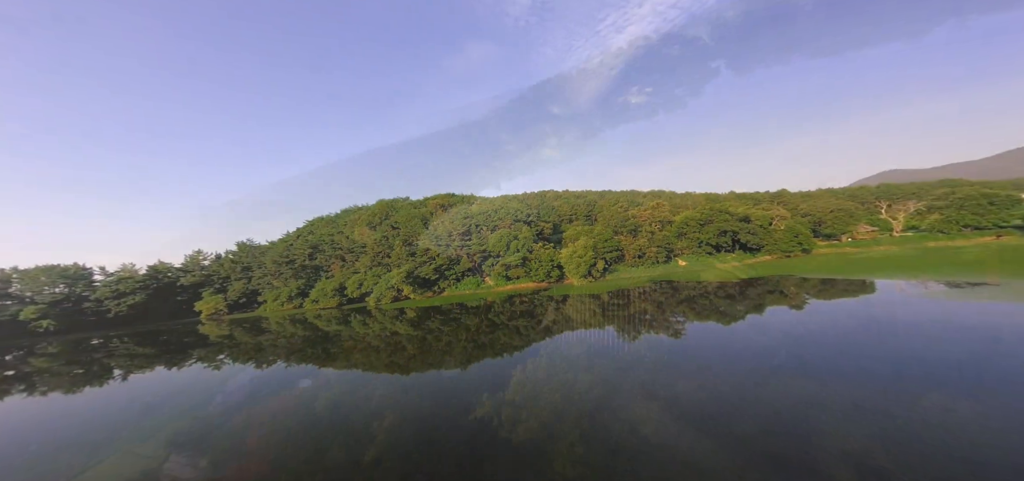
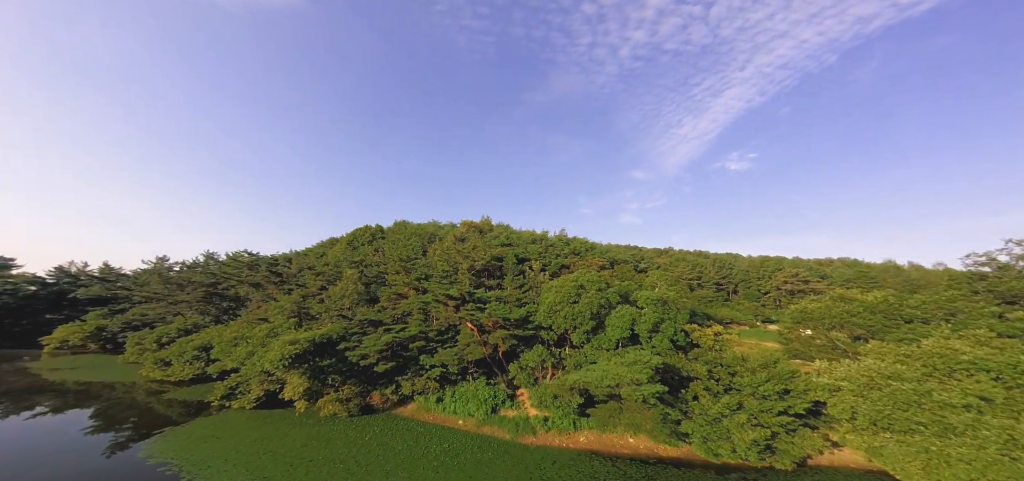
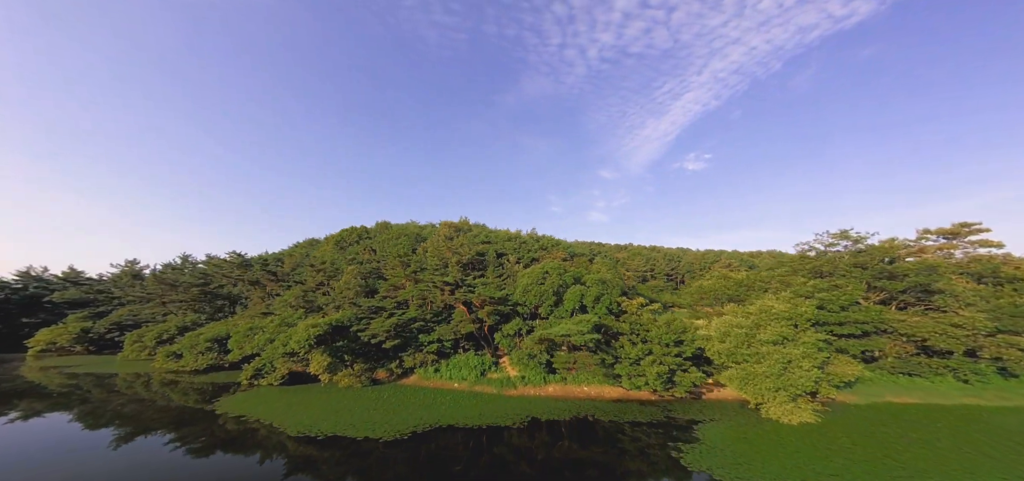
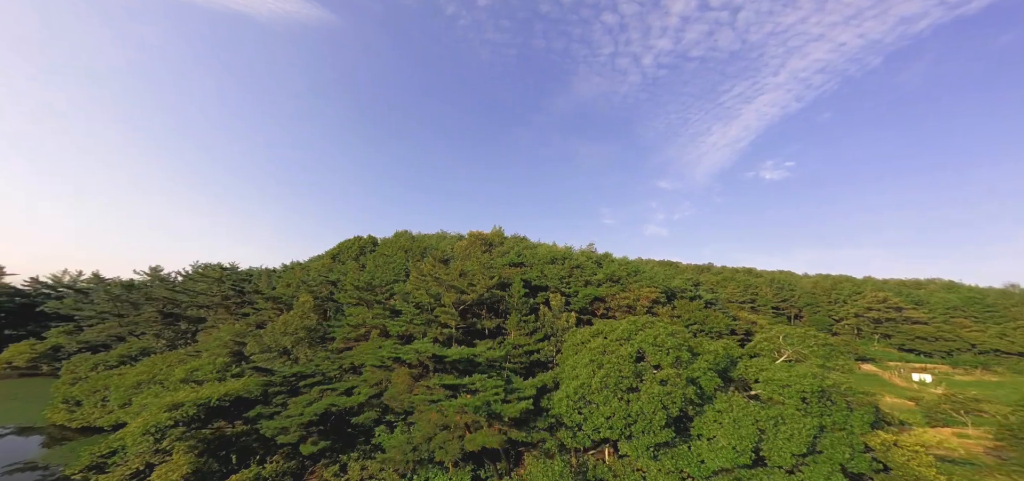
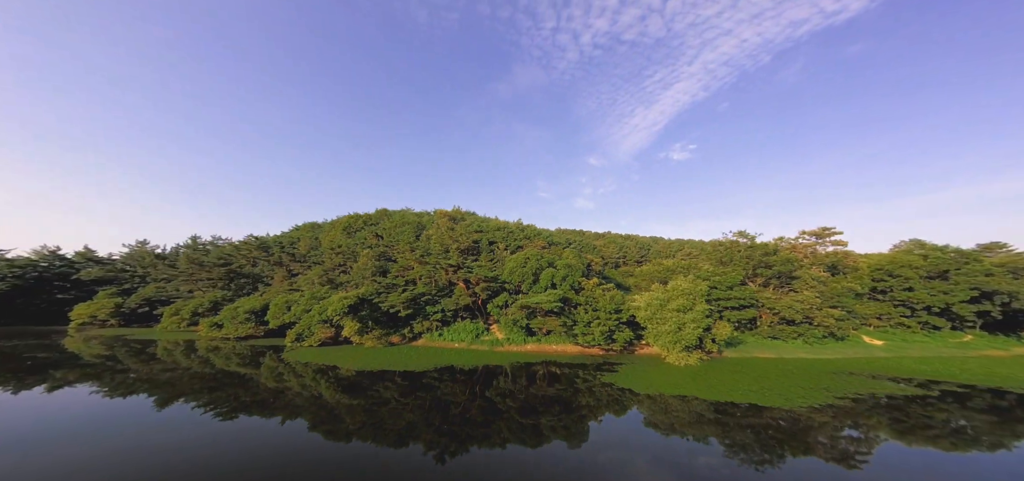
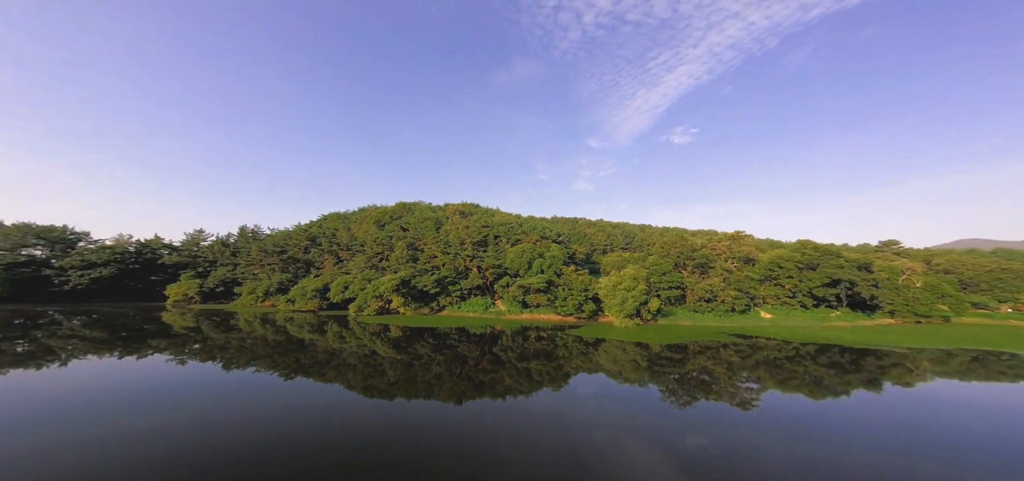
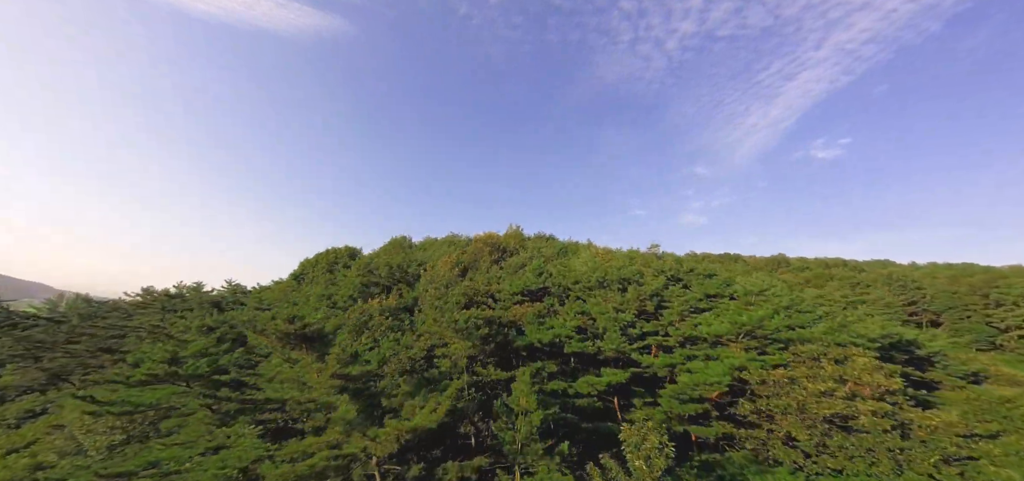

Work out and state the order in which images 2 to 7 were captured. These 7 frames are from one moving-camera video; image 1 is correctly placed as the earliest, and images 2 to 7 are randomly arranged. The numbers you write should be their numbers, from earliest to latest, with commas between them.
6, 5, 3, 2, 4, 7
